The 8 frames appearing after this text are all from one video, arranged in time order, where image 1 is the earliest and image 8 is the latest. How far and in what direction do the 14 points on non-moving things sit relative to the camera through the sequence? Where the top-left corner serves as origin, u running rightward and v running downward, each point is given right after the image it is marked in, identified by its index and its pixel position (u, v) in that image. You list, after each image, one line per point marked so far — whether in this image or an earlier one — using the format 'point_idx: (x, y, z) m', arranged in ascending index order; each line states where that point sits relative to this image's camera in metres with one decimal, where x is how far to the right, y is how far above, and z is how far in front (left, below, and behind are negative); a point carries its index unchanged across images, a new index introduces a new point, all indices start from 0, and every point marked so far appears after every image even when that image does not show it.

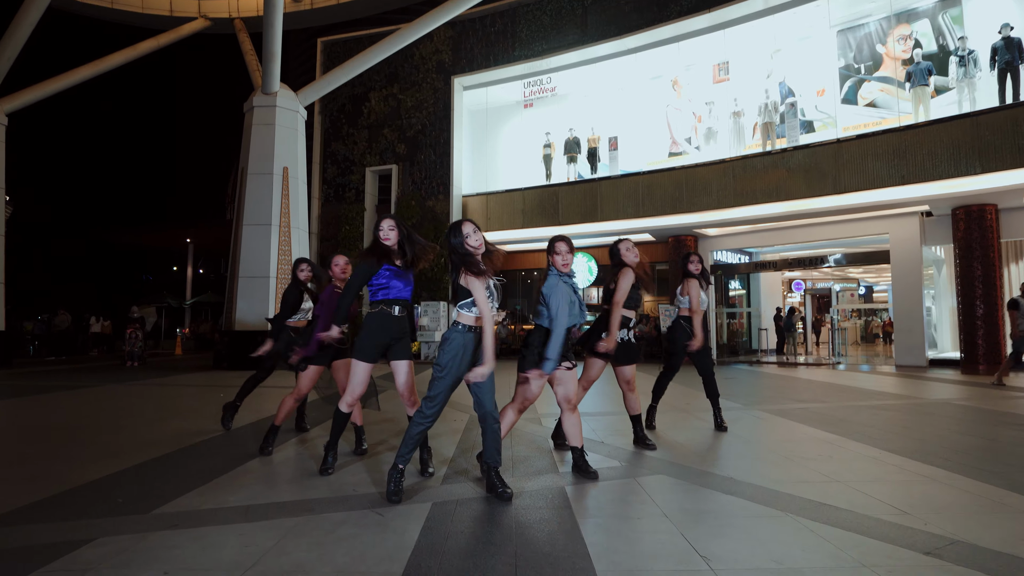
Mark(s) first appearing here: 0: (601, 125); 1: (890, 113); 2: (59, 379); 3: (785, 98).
0: (+2.5, +4.6, +17.0) m
1: (+7.9, +3.7, +12.8) m
2: (-8.7, -1.8, +11.7) m
3: (+6.4, +4.5, +14.3) m
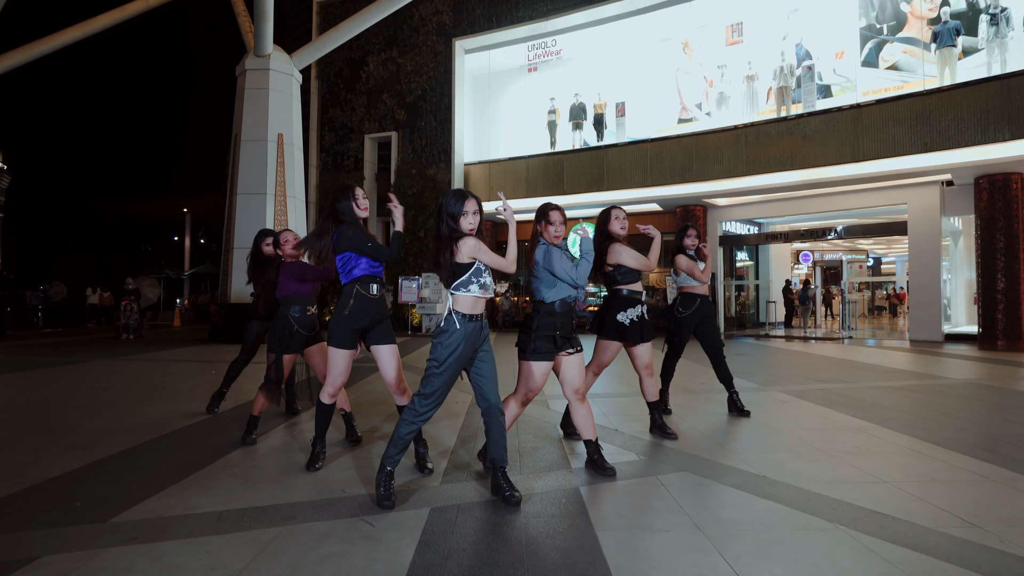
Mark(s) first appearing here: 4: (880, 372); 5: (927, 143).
0: (+2.6, +5.3, +16.4) m
1: (+8.0, +4.2, +12.2) m
2: (-8.7, -1.2, +11.4) m
3: (+6.5, +5.1, +13.7) m
4: (+5.1, -1.2, +8.4) m
5: (+8.0, +2.8, +11.7) m
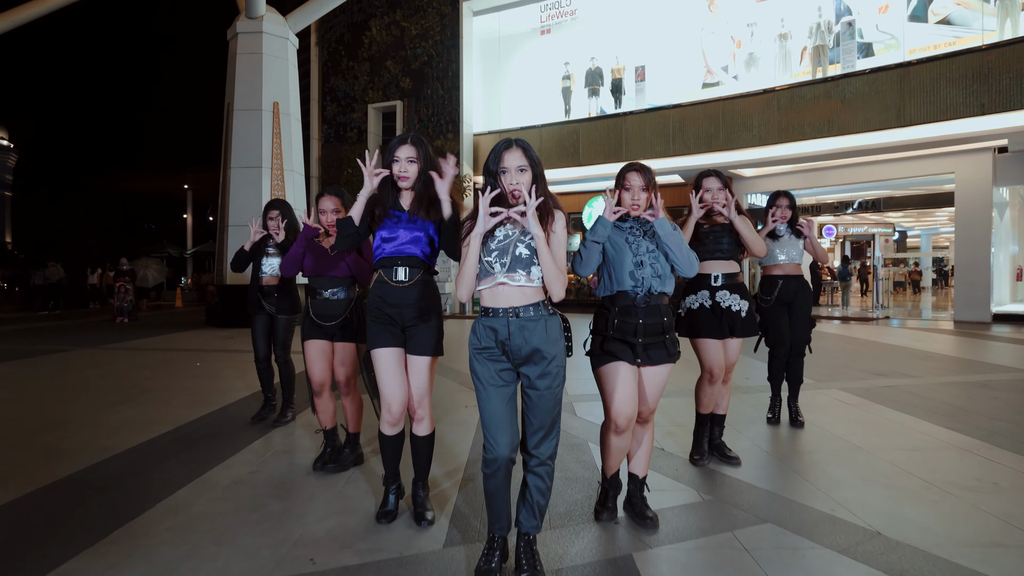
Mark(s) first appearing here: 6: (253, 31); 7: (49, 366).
0: (+2.9, +5.9, +15.2) m
1: (+8.2, +4.6, +11.0) m
2: (-8.4, -0.9, +10.7) m
3: (+6.7, +5.6, +12.5) m
4: (+5.3, -0.9, +7.5) m
5: (+8.2, +3.2, +10.6) m
6: (-5.1, +5.1, +12.1) m
7: (-5.7, -1.0, +7.5) m
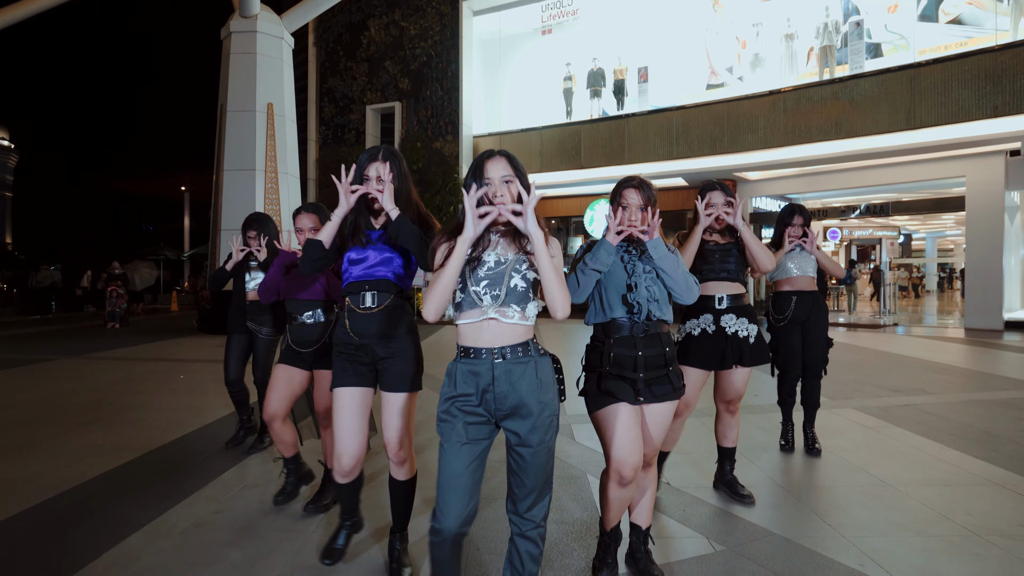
0: (+2.9, +5.8, +14.9) m
1: (+8.2, +4.5, +10.7) m
2: (-8.4, -1.0, +10.4) m
3: (+6.7, +5.4, +12.2) m
4: (+5.2, -1.0, +7.2) m
5: (+8.2, +3.1, +10.3) m
6: (-5.1, +5.0, +11.8) m
7: (-5.7, -1.1, +7.2) m
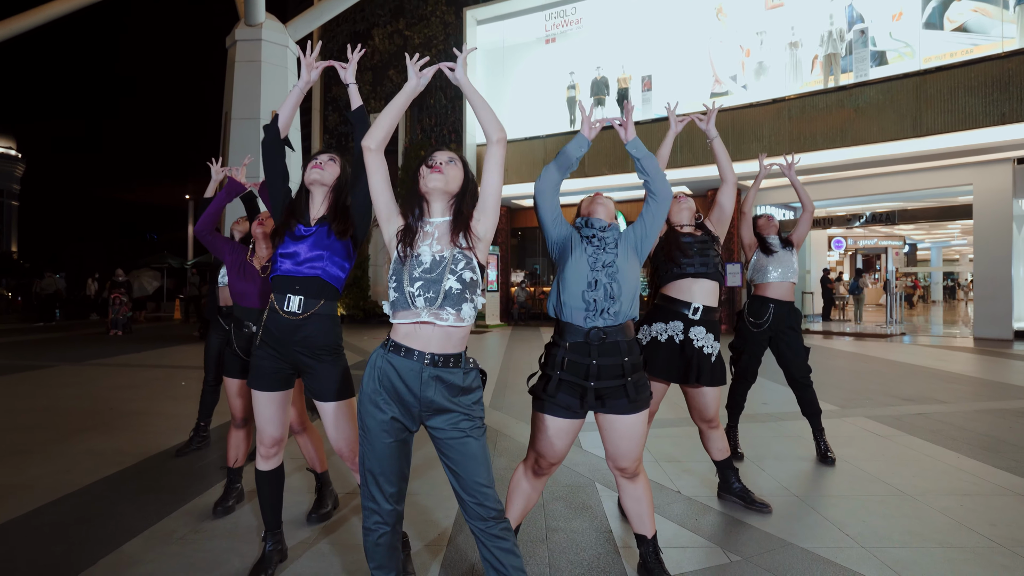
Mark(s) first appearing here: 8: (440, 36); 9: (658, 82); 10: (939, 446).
0: (+3.0, +5.5, +14.9) m
1: (+8.3, +4.4, +10.7) m
2: (-8.4, -1.1, +10.4) m
3: (+6.8, +5.3, +12.1) m
4: (+5.3, -1.1, +7.1) m
5: (+8.2, +2.9, +10.2) m
6: (-5.1, +4.9, +11.9) m
7: (-5.7, -1.1, +7.1) m
8: (-2.0, +7.0, +17.0) m
9: (+3.5, +4.9, +14.6) m
10: (+3.0, -1.1, +4.2) m
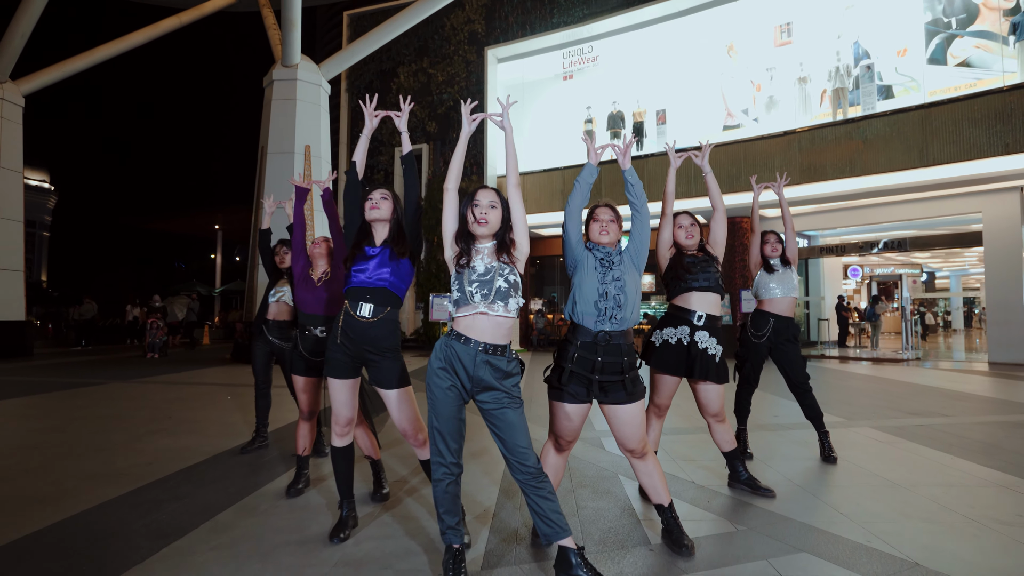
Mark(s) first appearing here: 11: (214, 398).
0: (+3.5, +4.9, +15.6) m
1: (+8.7, +3.9, +11.1) m
2: (-8.0, -1.5, +11.0) m
3: (+7.2, +4.7, +12.7) m
4: (+5.6, -1.4, +7.4) m
5: (+8.6, +2.5, +10.6) m
6: (-4.6, +4.4, +12.7) m
7: (-5.4, -1.4, +7.7) m
8: (-1.5, +6.3, +17.8) m
9: (+4.0, +4.3, +15.2) m
10: (+3.2, -1.2, +4.6) m
11: (-3.7, -1.4, +7.6) m
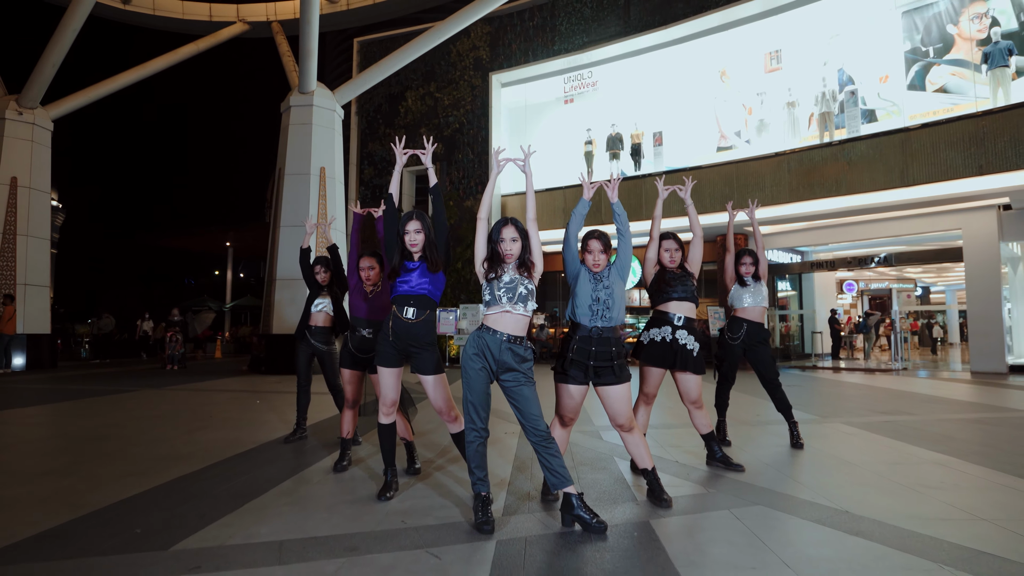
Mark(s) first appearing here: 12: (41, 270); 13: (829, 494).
0: (+3.6, +4.5, +16.4) m
1: (+8.8, +3.7, +11.9) m
2: (-7.9, -1.8, +11.6) m
3: (+7.3, +4.5, +13.5) m
4: (+5.6, -1.5, +8.0) m
5: (+8.7, +2.3, +11.3) m
6: (-4.5, +4.1, +13.5) m
7: (-5.3, -1.6, +8.3) m
8: (-1.4, +5.8, +18.7) m
9: (+4.1, +3.9, +16.0) m
10: (+3.3, -1.3, +5.2) m
11: (-3.6, -1.5, +8.2) m
12: (-11.2, +0.4, +14.5) m
13: (+1.8, -1.2, +3.5) m
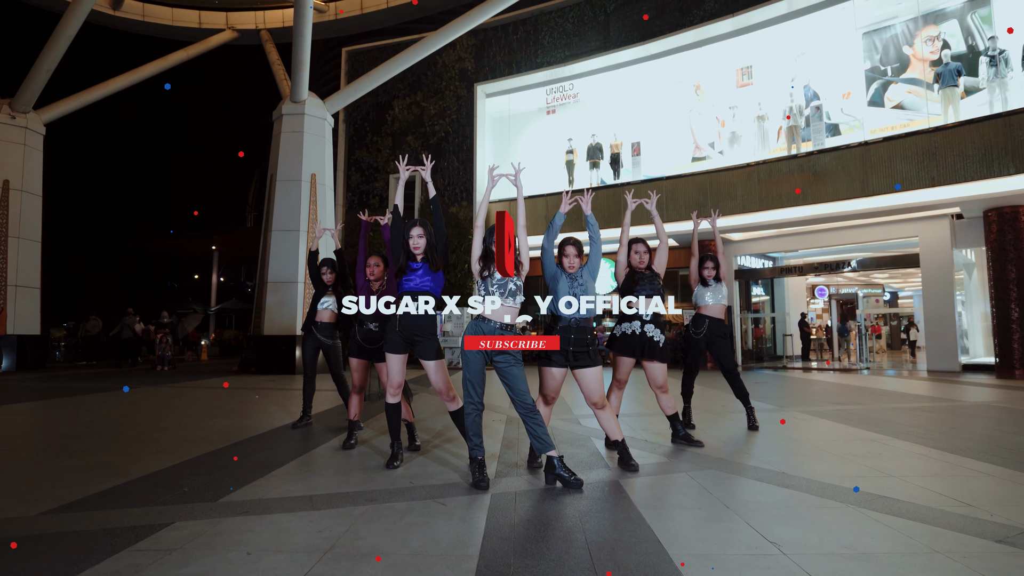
0: (+3.1, +4.4, +17.1) m
1: (+8.4, +3.6, +12.7) m
2: (-8.2, -1.9, +11.9) m
3: (+7.0, +4.4, +14.3) m
4: (+5.4, -1.6, +8.7) m
5: (+8.4, +2.2, +12.1) m
6: (-4.9, +4.0, +13.9) m
7: (-5.5, -1.6, +8.7) m
8: (-1.9, +5.7, +19.2) m
9: (+3.7, +3.8, +16.7) m
10: (+3.2, -1.3, +5.8) m
11: (-3.8, -1.6, +8.6) m
12: (-11.6, +0.4, +14.7) m
13: (+1.7, -1.2, +4.1) m
